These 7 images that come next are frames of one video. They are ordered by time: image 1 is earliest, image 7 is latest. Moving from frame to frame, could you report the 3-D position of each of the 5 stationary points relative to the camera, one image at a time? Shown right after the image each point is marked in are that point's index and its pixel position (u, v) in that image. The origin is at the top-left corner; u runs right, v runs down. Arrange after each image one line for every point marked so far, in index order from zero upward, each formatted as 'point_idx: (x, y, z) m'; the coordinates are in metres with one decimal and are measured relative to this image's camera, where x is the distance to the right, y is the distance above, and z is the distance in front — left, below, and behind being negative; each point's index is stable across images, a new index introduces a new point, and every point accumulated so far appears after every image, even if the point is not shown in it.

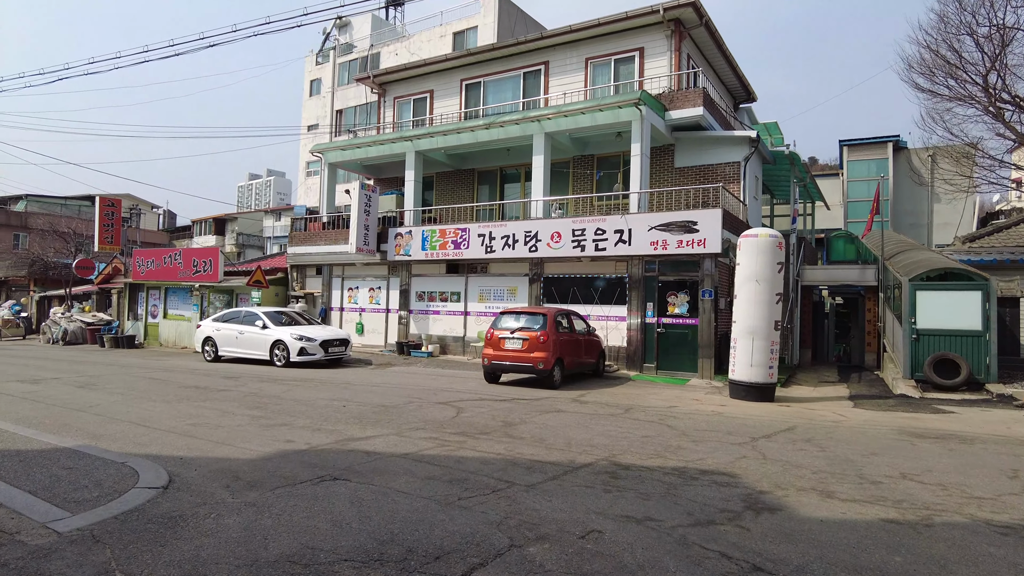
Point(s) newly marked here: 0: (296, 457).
0: (-1.9, -1.5, +5.8) m
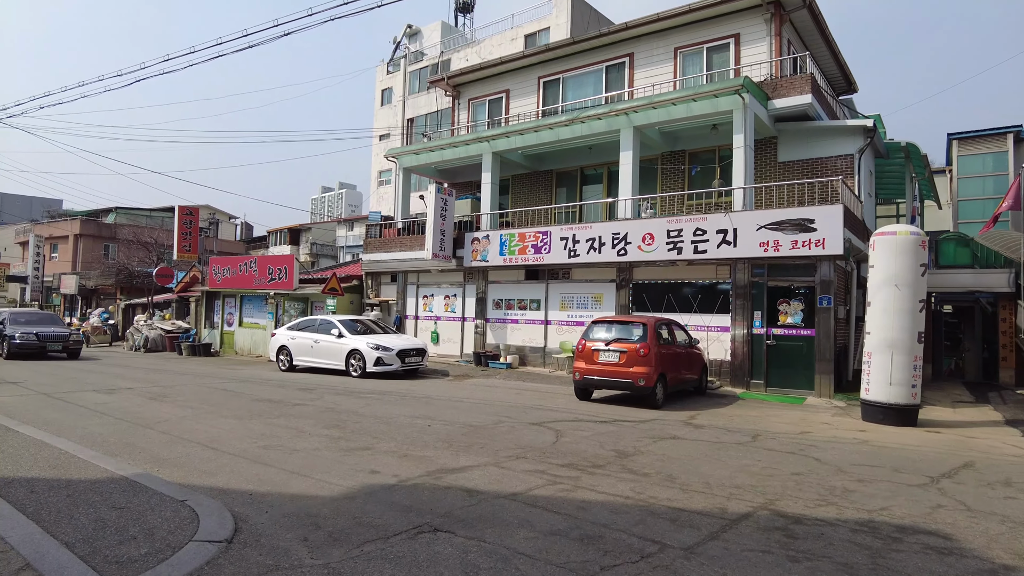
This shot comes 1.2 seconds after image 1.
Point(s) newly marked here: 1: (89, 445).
0: (-0.9, -1.5, +4.8) m
1: (-4.0, -1.5, +6.2) m
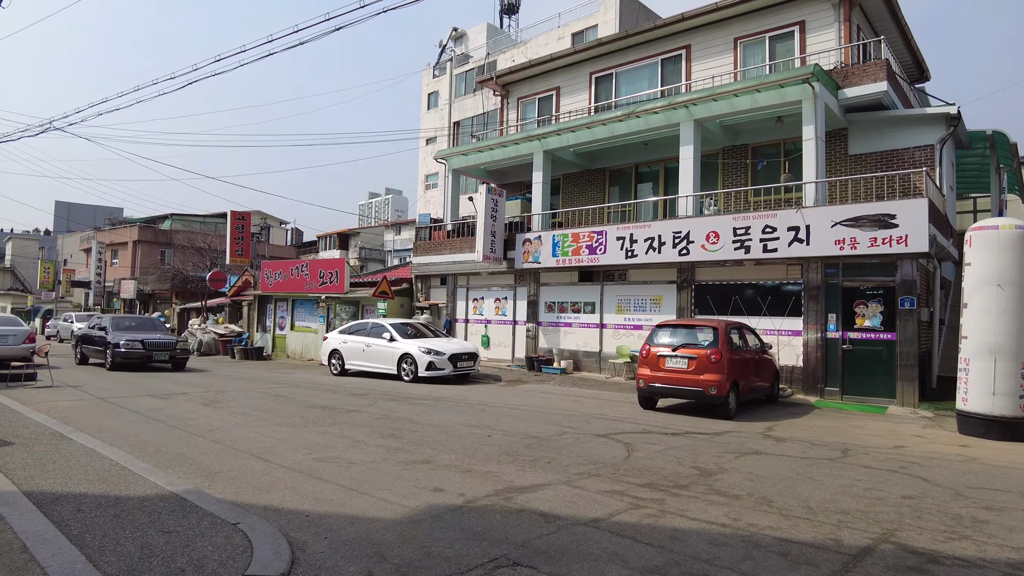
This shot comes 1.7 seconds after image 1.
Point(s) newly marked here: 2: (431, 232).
0: (-0.4, -1.5, +4.3) m
1: (-3.3, -1.5, +5.9) m
2: (-2.4, +1.6, +19.2) m
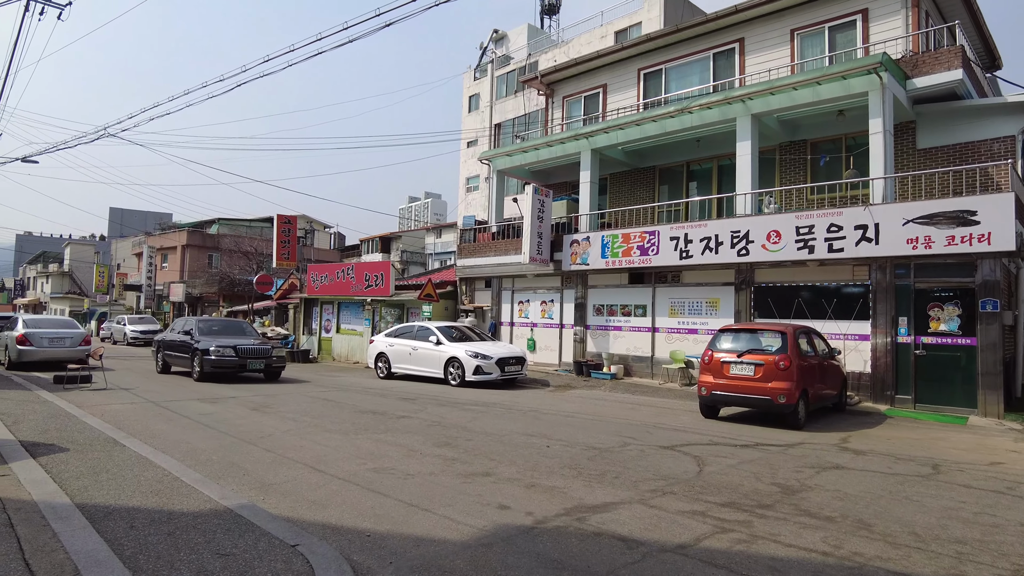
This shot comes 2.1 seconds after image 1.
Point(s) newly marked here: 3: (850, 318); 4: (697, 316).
0: (+0.1, -1.5, +4.0) m
1: (-2.8, -1.5, +5.7) m
2: (-1.1, +1.6, +19.0) m
3: (+6.3, -0.6, +12.2) m
4: (+4.0, -0.6, +14.3) m
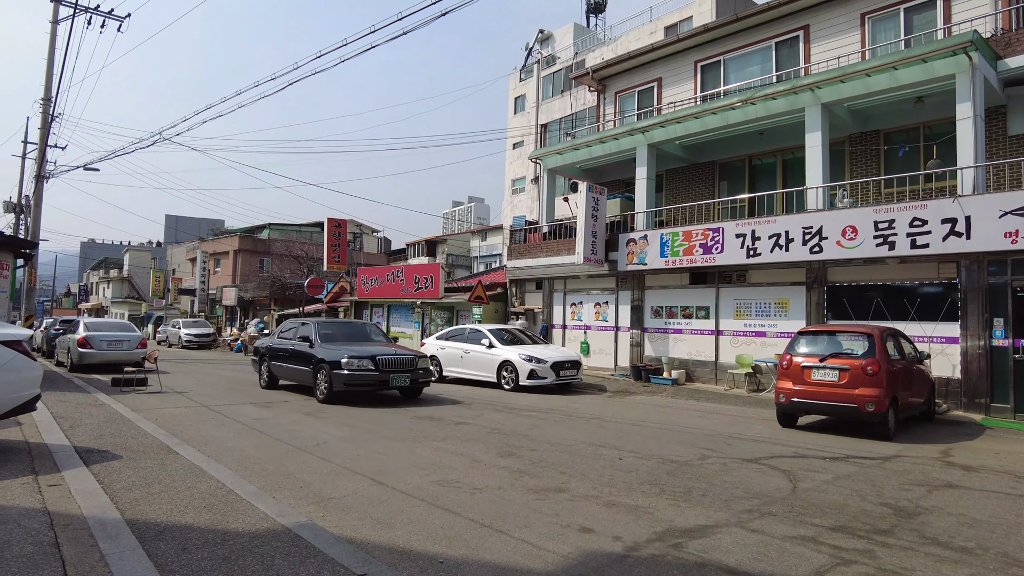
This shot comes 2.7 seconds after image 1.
0: (+0.6, -1.5, +3.5) m
1: (-2.2, -1.5, +5.4) m
2: (+0.4, +1.5, +18.6) m
3: (+7.3, -0.5, +11.3) m
4: (+5.2, -0.6, +13.5) m
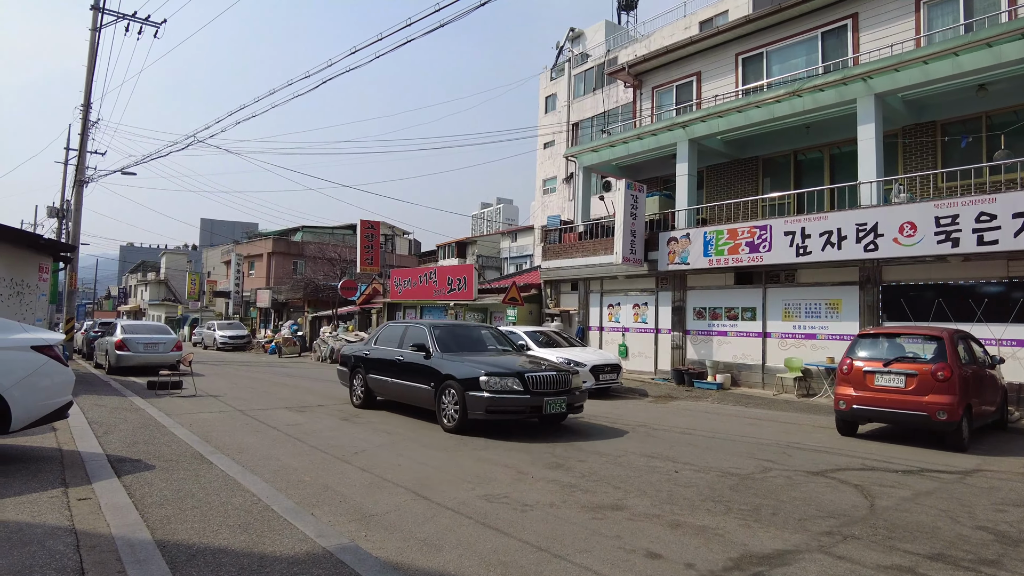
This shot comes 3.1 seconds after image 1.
0: (+0.9, -1.5, +3.1) m
1: (-1.8, -1.6, +5.1) m
2: (+1.3, +1.5, +18.1) m
3: (+7.9, -0.5, +10.6) m
4: (+5.9, -0.6, +12.9) m
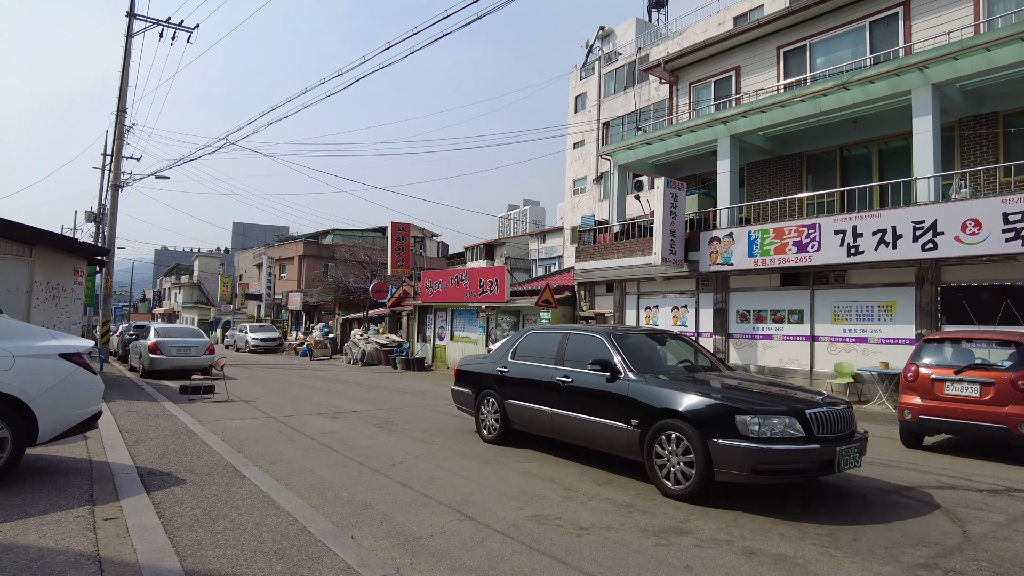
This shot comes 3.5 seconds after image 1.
0: (+1.2, -1.5, +2.6) m
1: (-1.4, -1.6, +4.8) m
2: (+2.2, +1.4, +17.7) m
3: (+8.5, -0.5, +9.8) m
4: (+6.6, -0.6, +12.2) m
